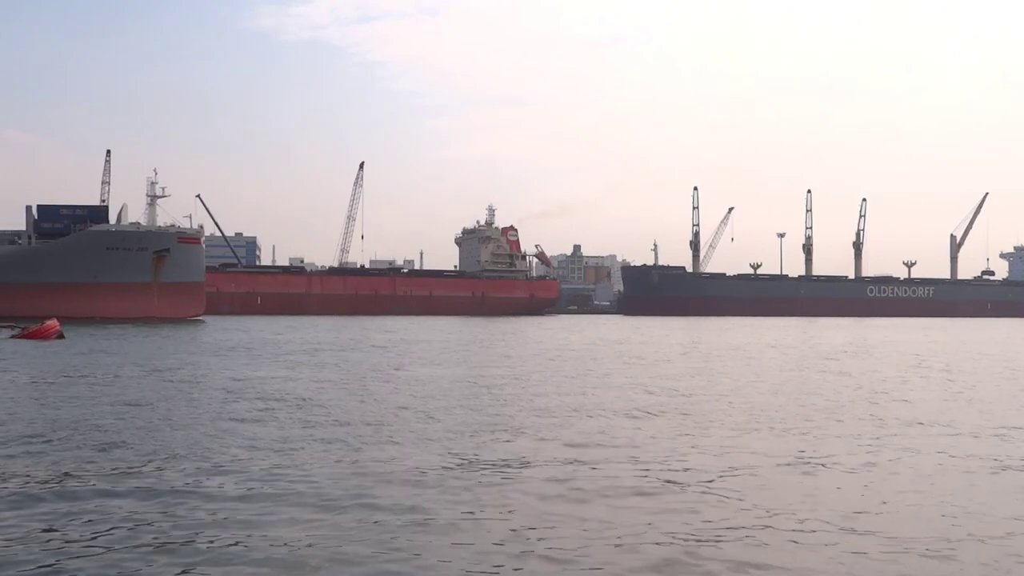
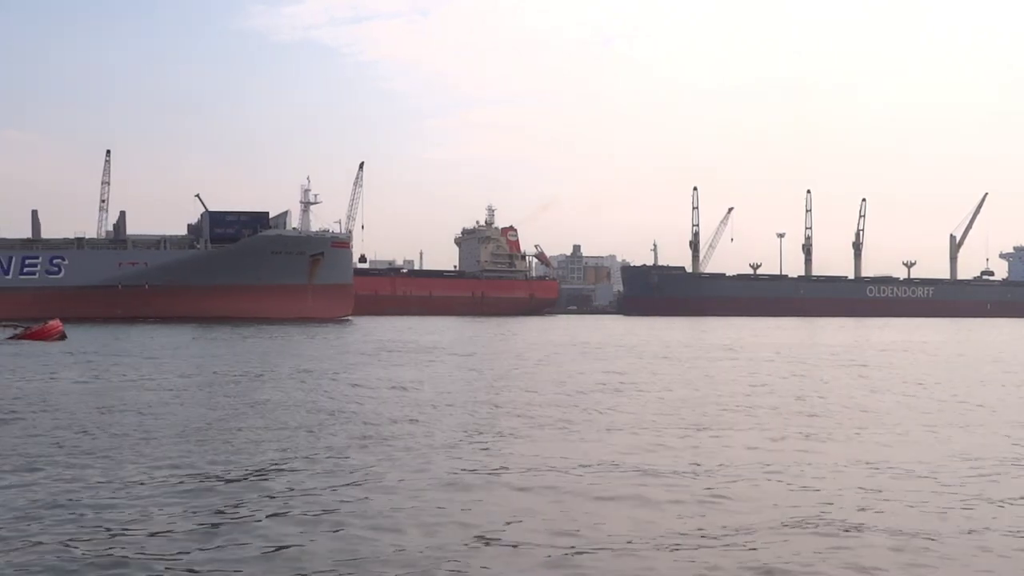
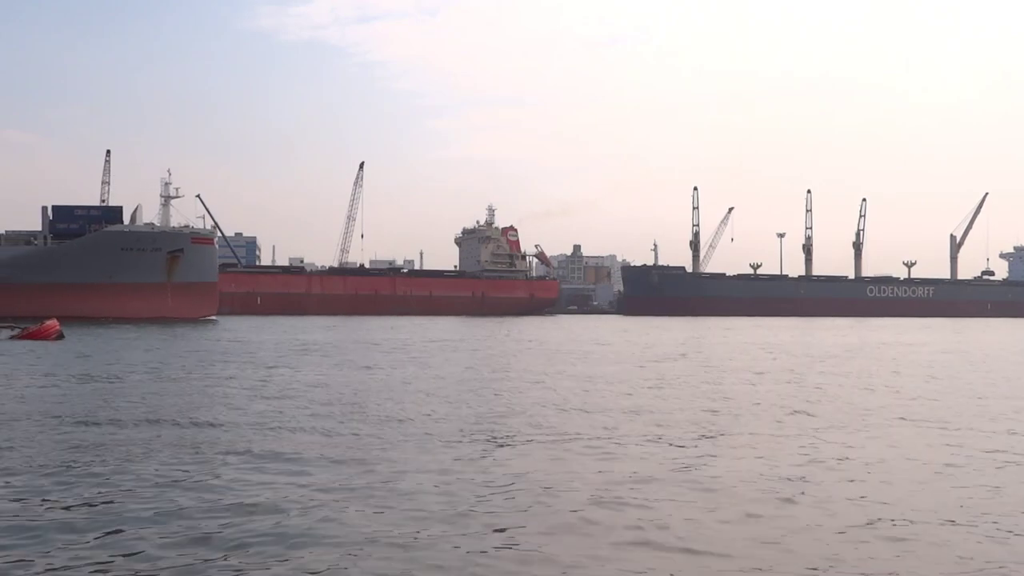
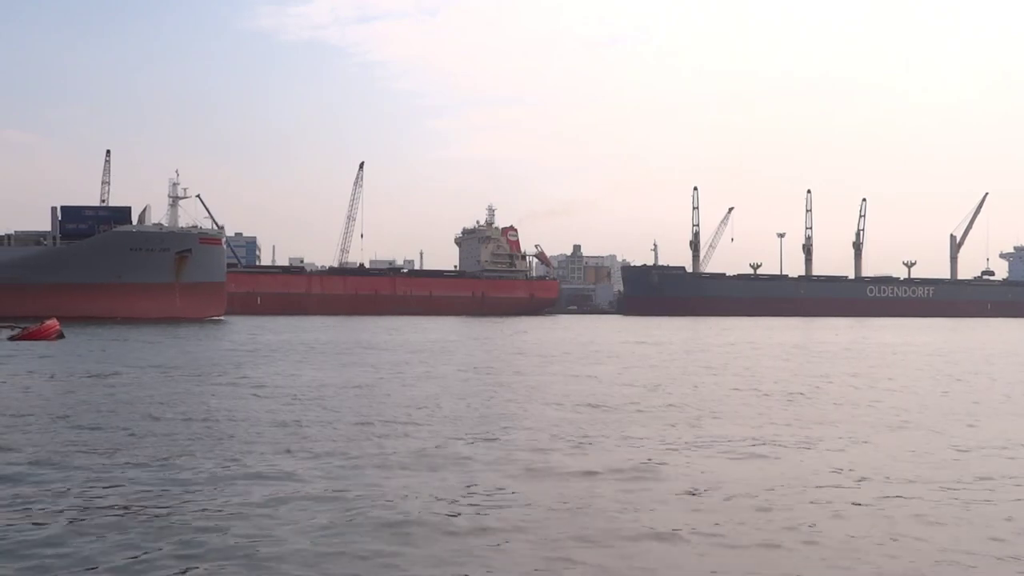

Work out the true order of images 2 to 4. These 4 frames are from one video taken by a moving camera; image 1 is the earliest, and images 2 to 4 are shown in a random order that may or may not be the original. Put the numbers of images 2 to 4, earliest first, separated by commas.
3, 4, 2
